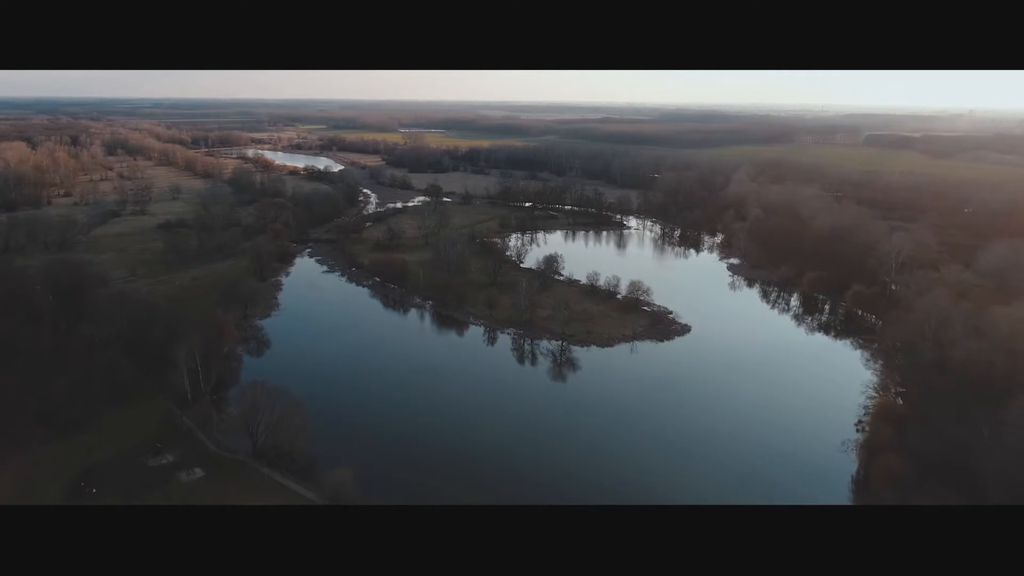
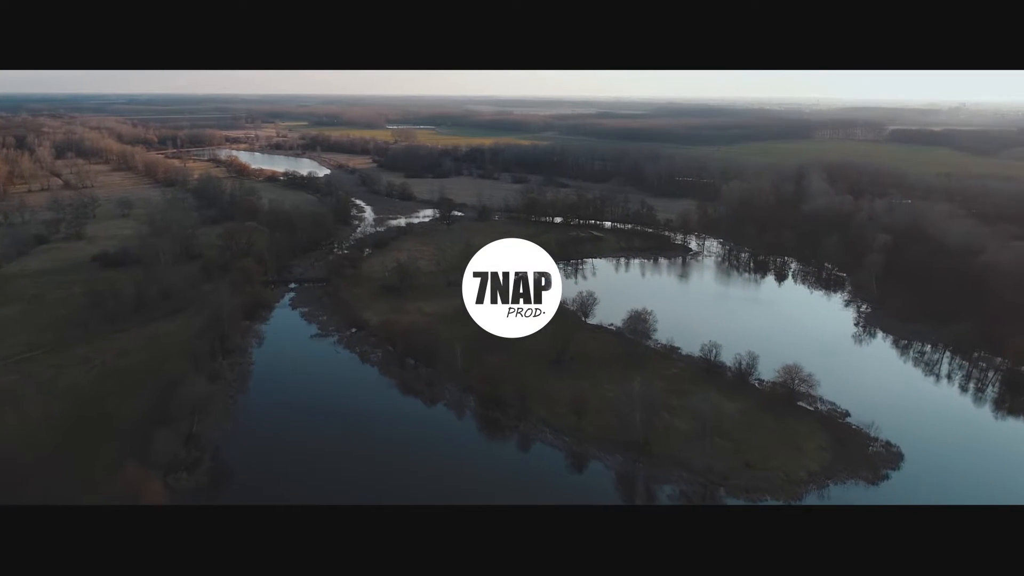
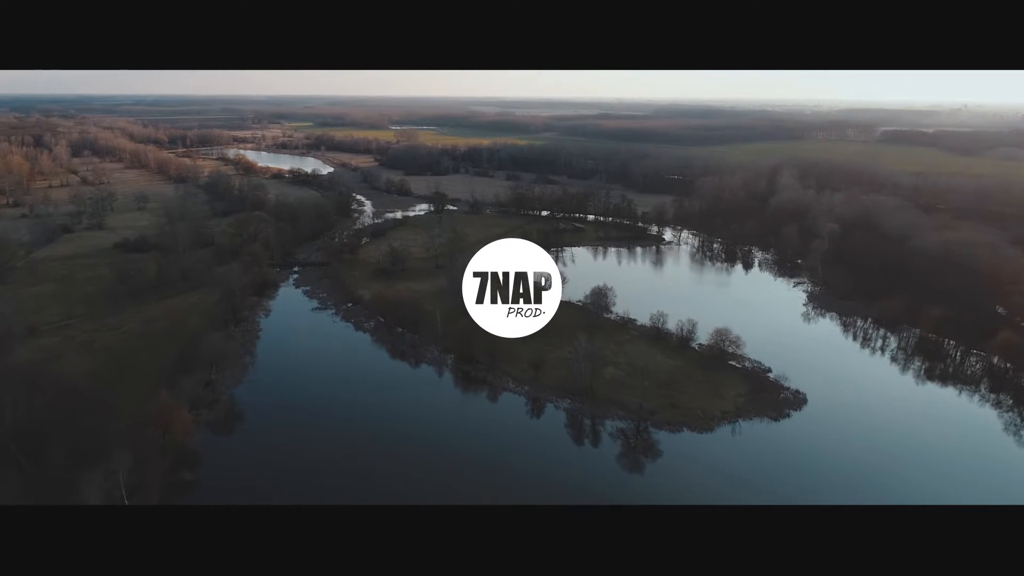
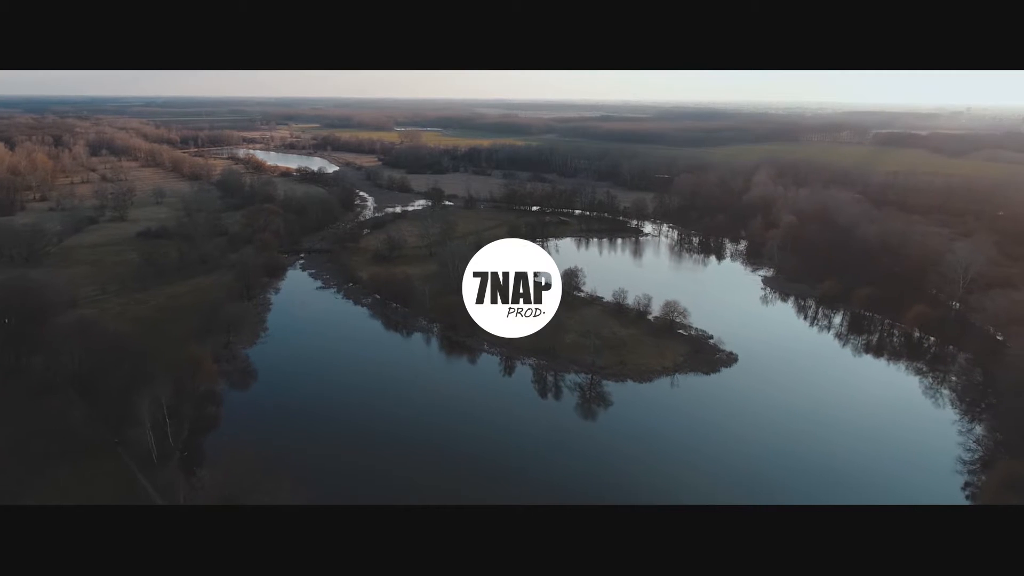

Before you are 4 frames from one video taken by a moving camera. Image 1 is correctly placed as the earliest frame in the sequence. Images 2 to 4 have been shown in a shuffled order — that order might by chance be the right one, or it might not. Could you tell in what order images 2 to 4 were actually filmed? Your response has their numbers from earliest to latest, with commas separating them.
4, 3, 2
